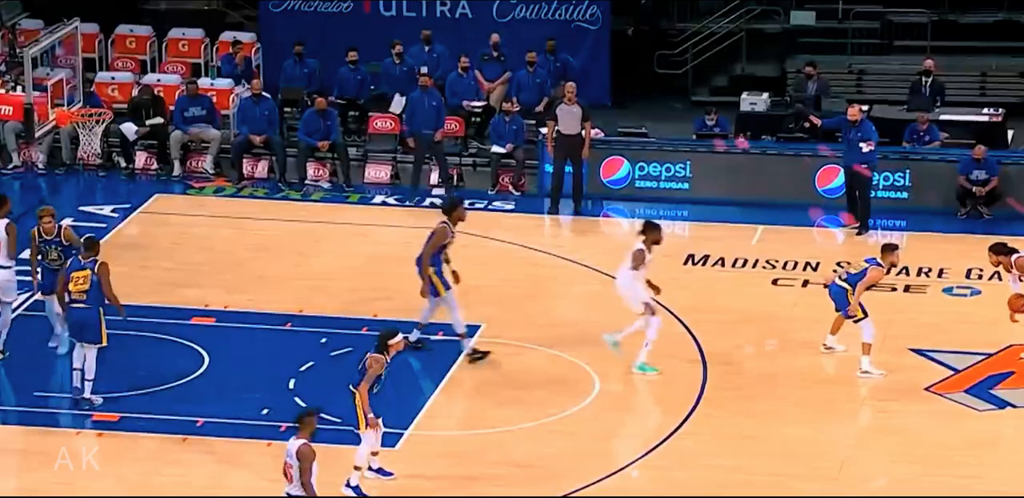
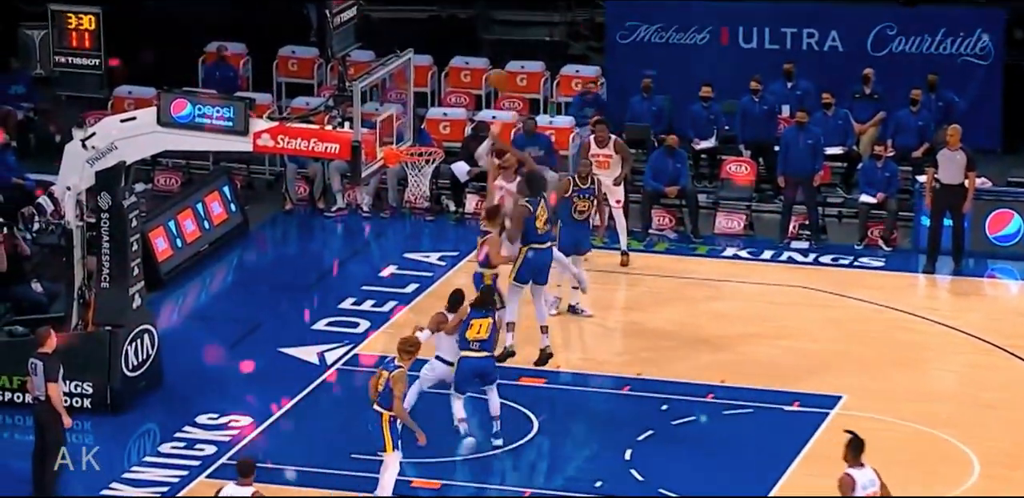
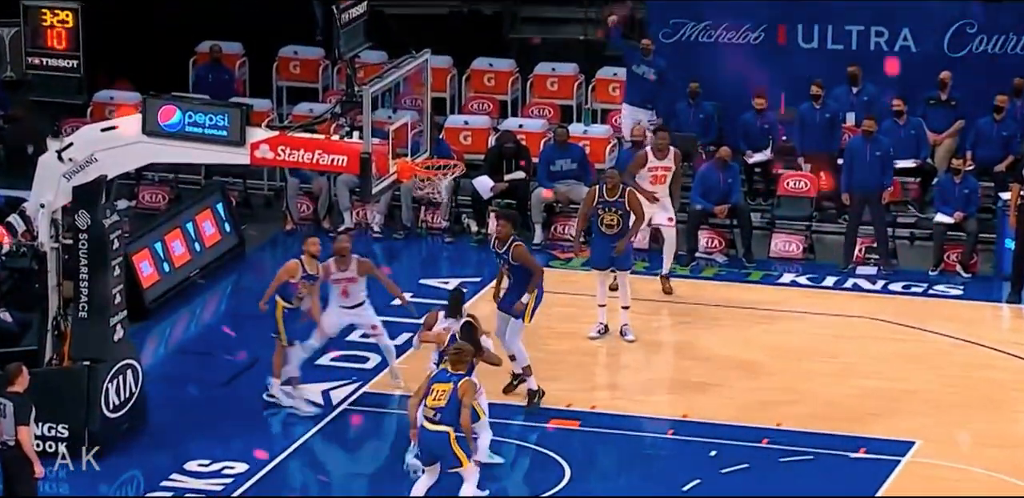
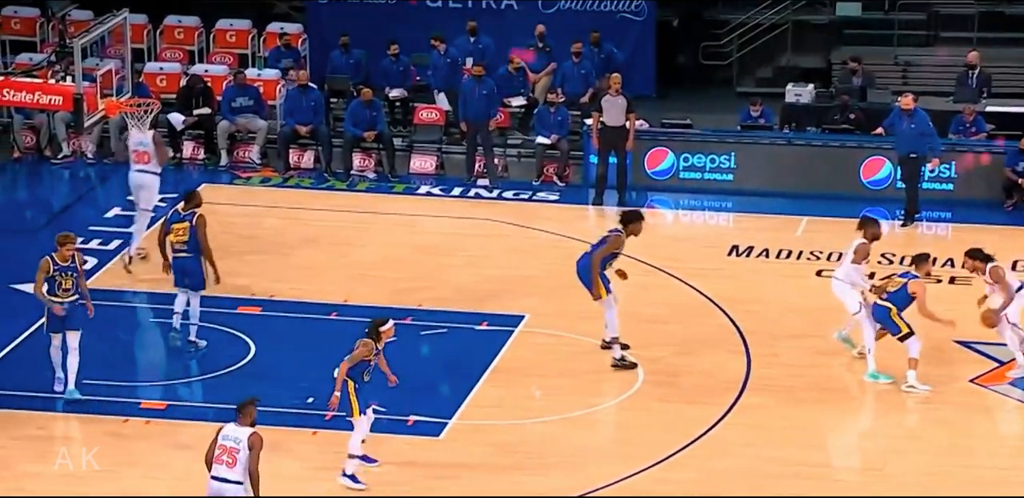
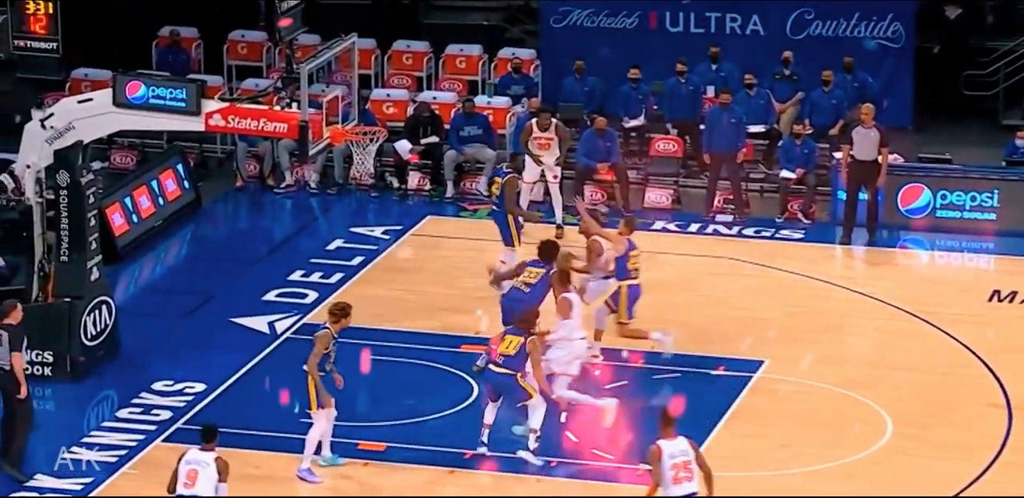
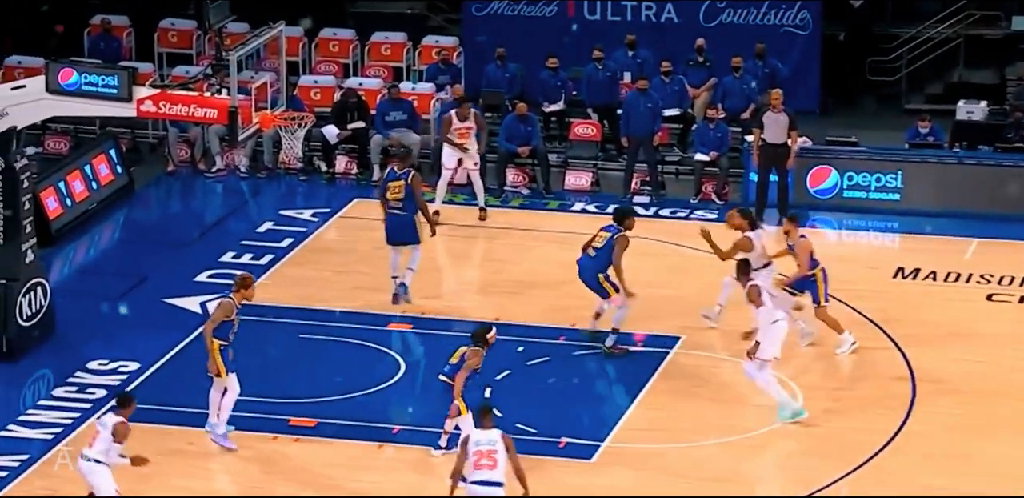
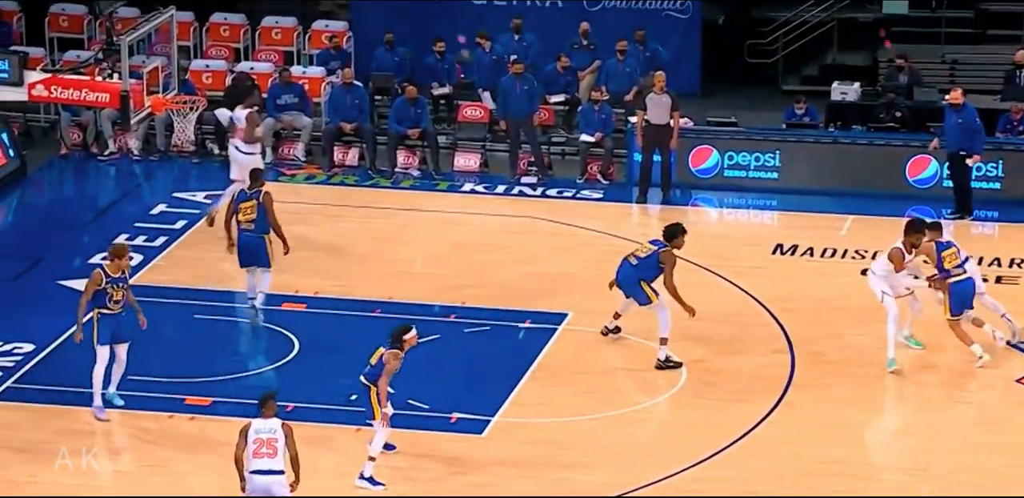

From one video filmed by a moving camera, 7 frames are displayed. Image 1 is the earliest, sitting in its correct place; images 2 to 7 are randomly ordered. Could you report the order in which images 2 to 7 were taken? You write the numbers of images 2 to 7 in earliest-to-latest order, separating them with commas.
4, 7, 6, 5, 2, 3
